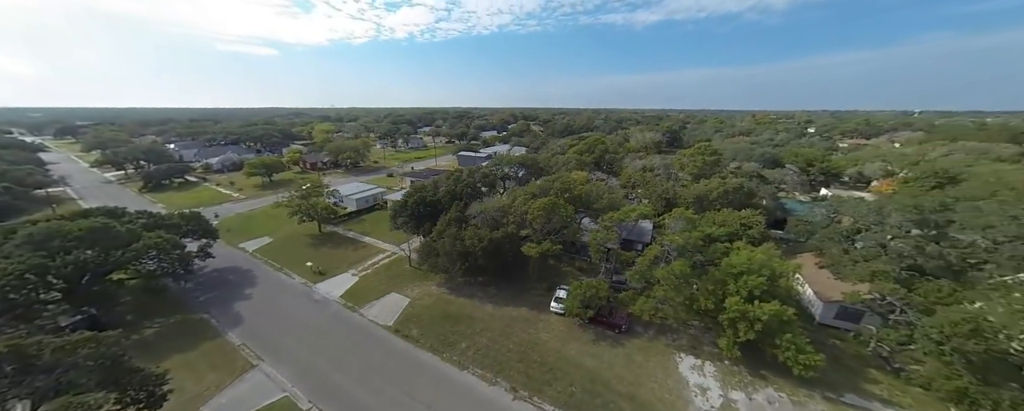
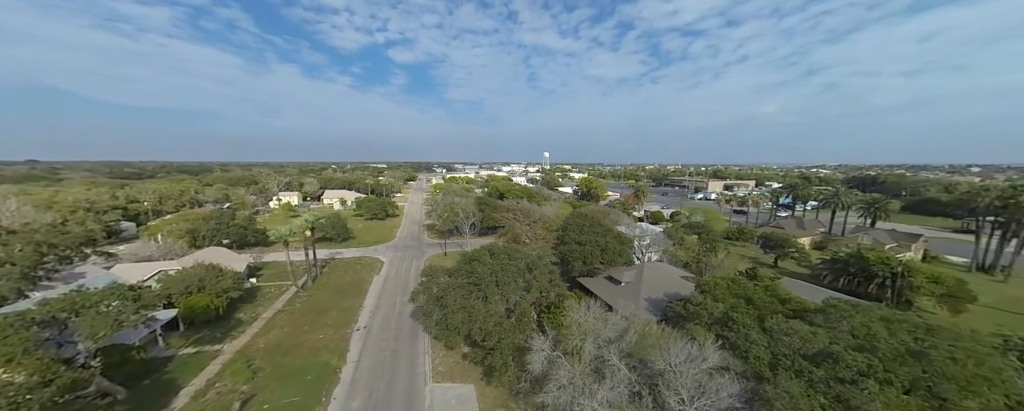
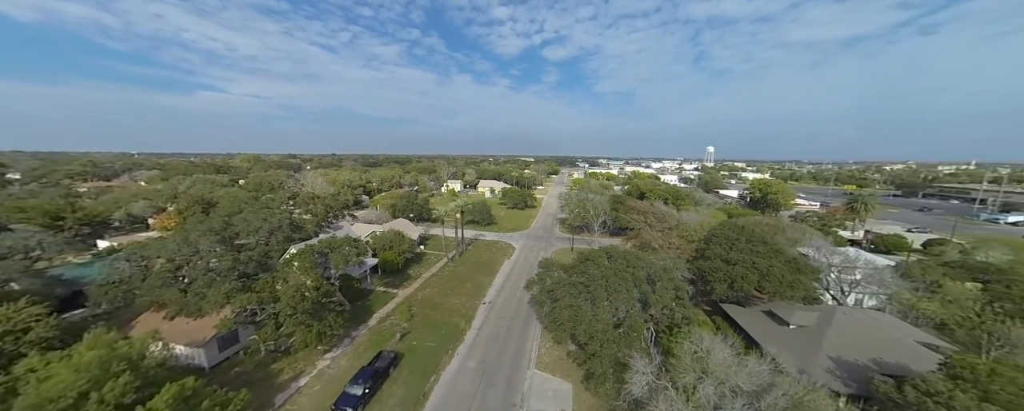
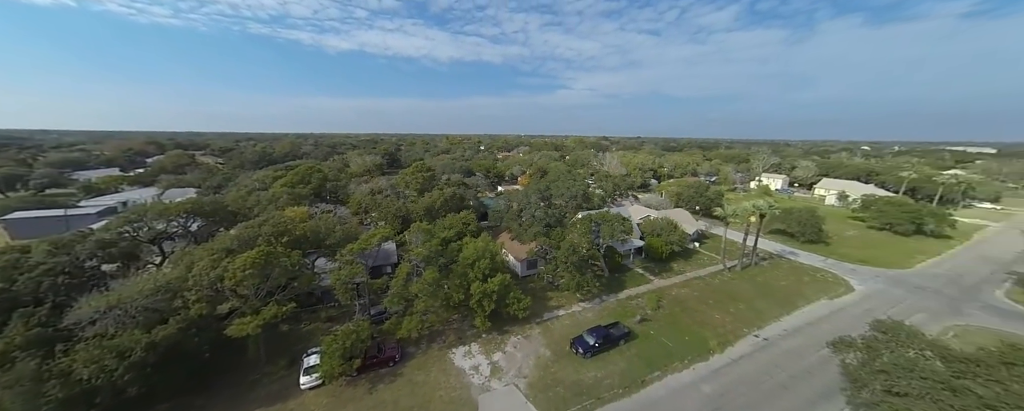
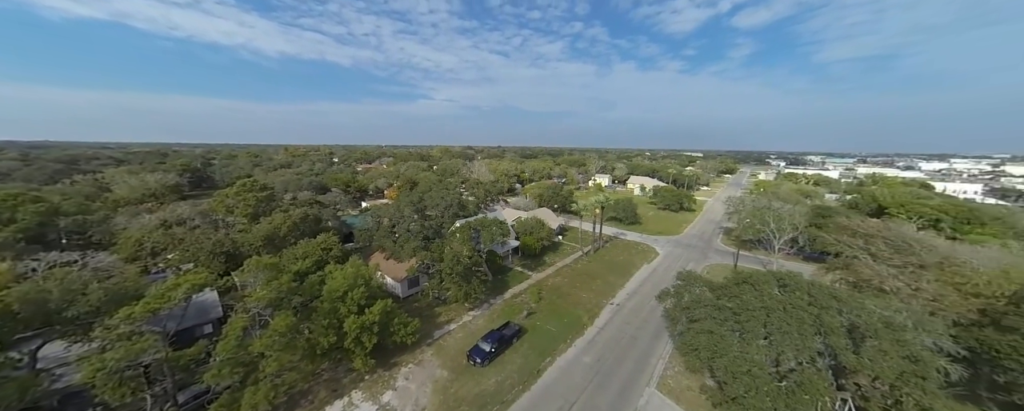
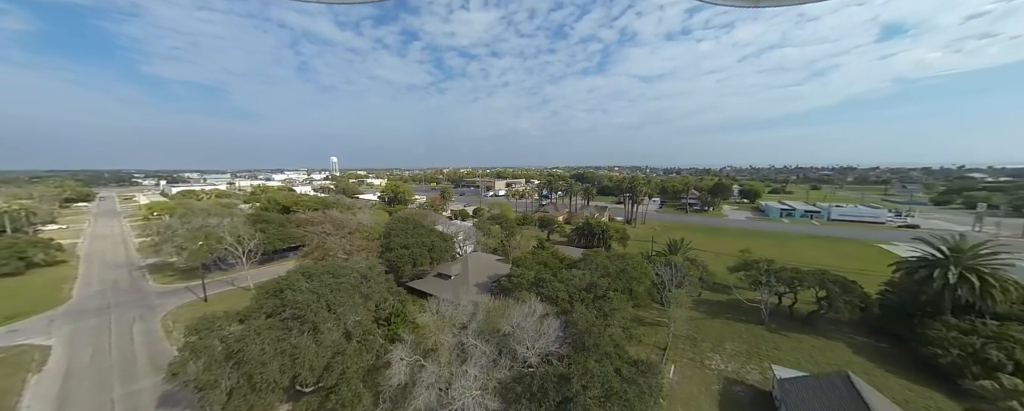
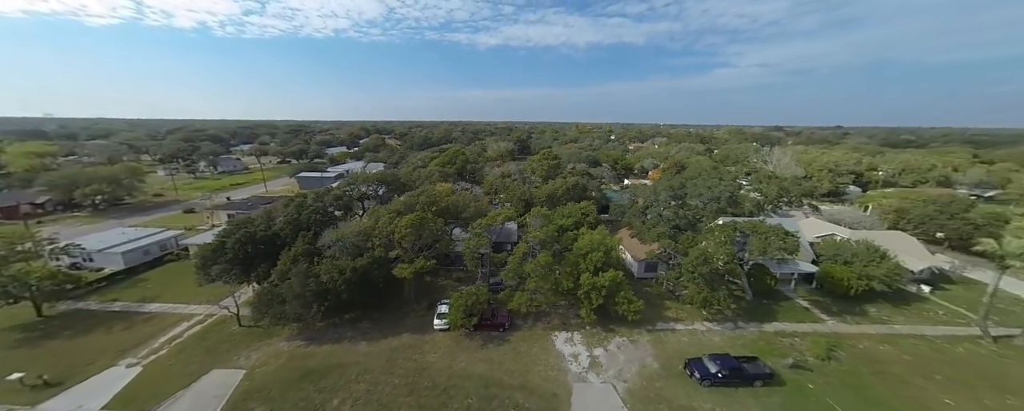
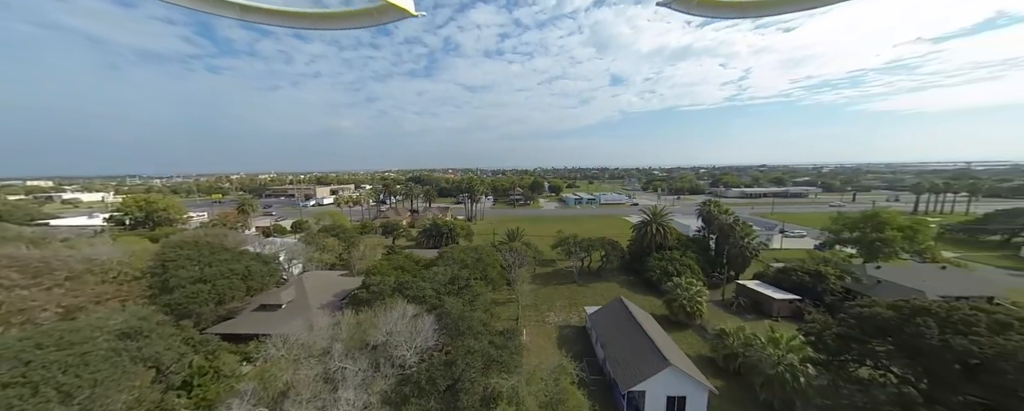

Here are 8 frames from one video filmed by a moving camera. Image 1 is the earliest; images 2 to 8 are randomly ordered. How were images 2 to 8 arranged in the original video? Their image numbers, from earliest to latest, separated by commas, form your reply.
7, 4, 5, 3, 2, 6, 8
